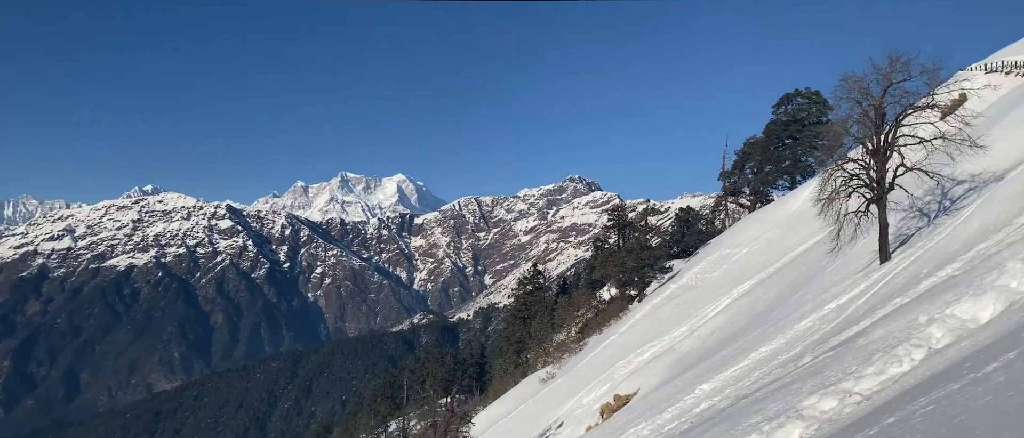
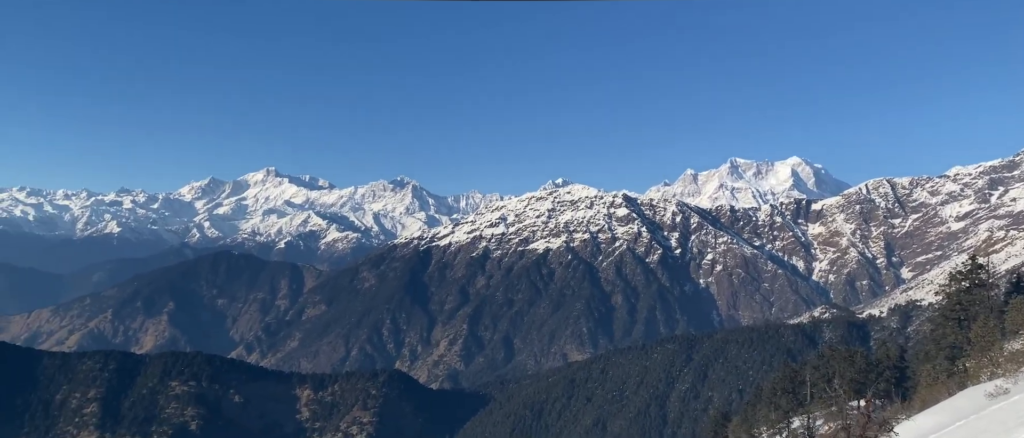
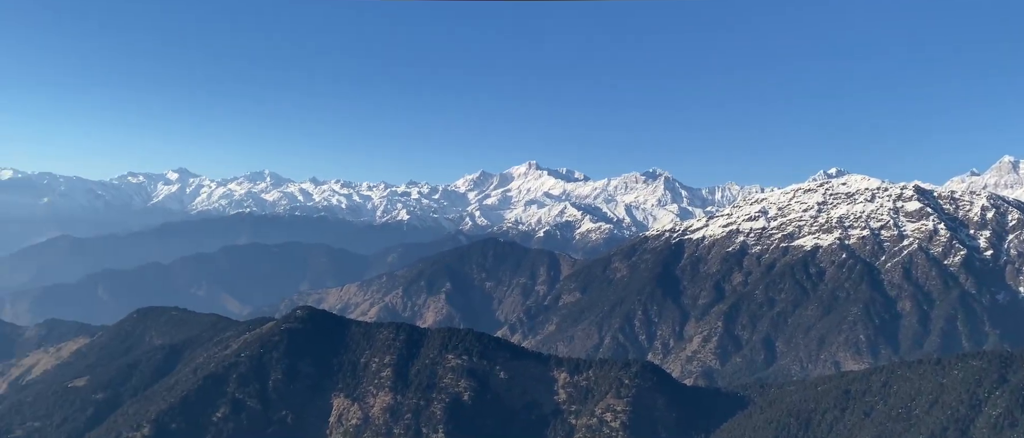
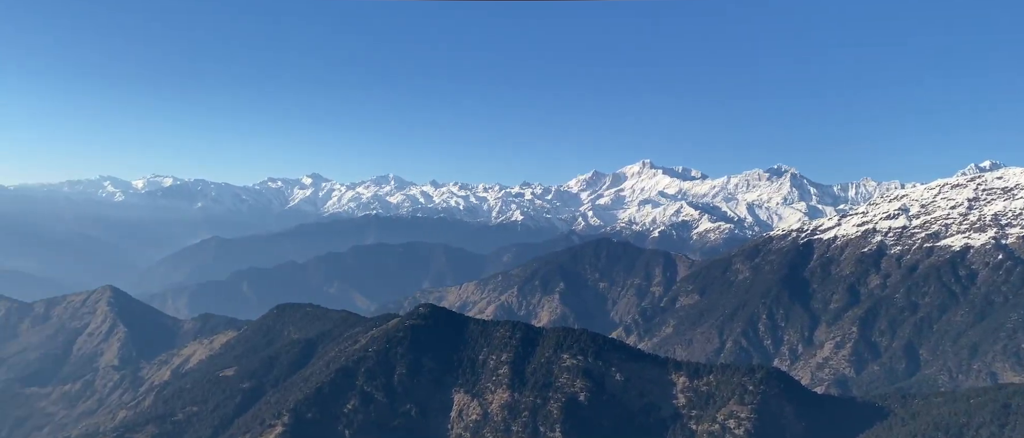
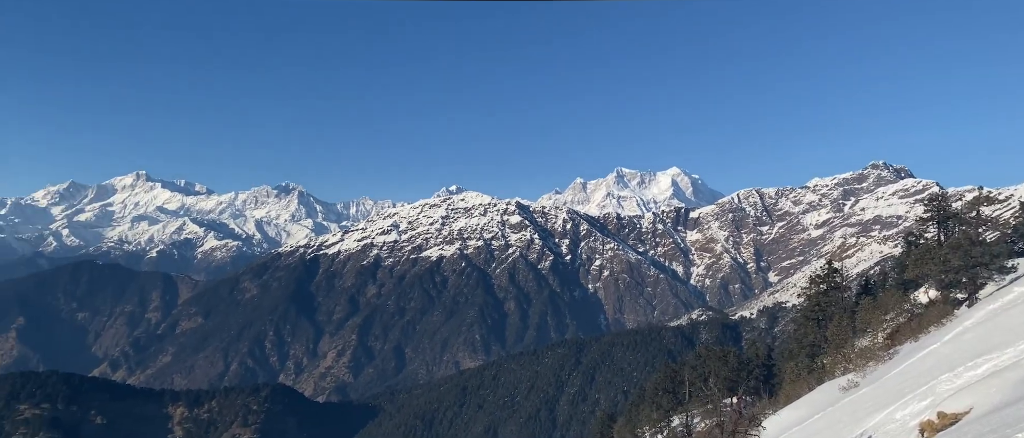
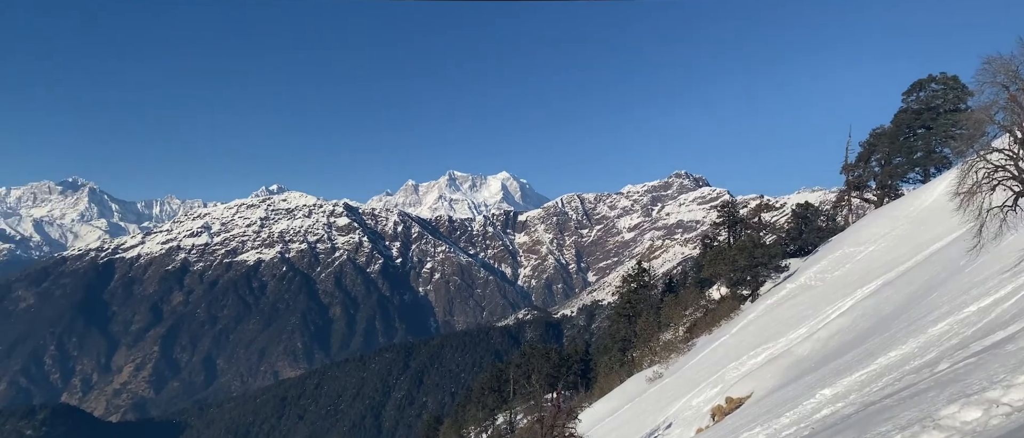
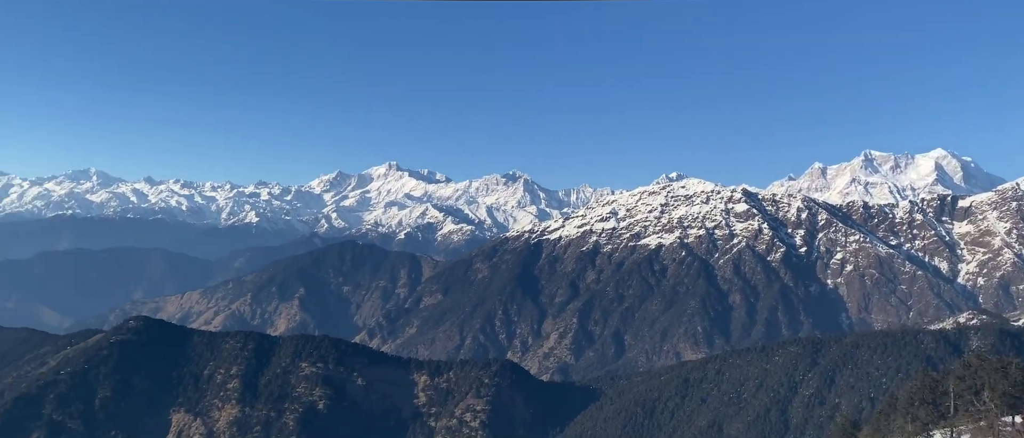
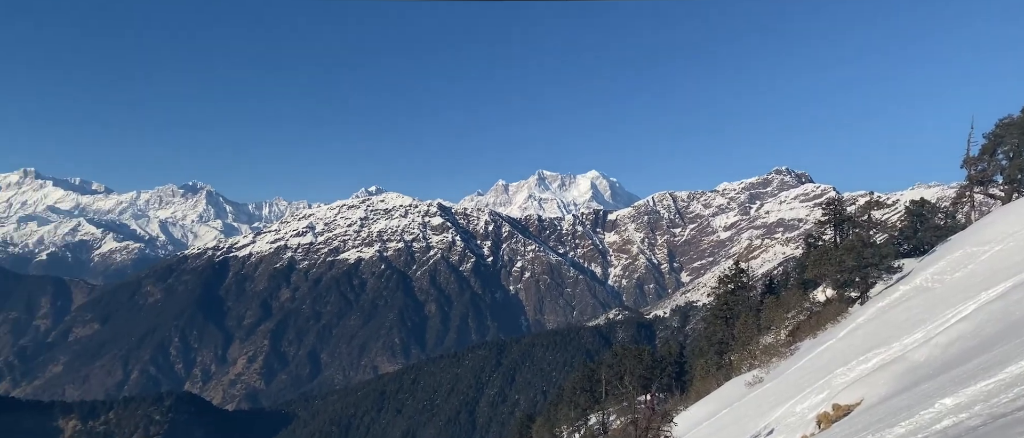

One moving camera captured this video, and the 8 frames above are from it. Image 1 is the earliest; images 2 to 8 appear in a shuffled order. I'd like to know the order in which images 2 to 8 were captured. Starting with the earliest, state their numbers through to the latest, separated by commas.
6, 8, 5, 2, 7, 3, 4
